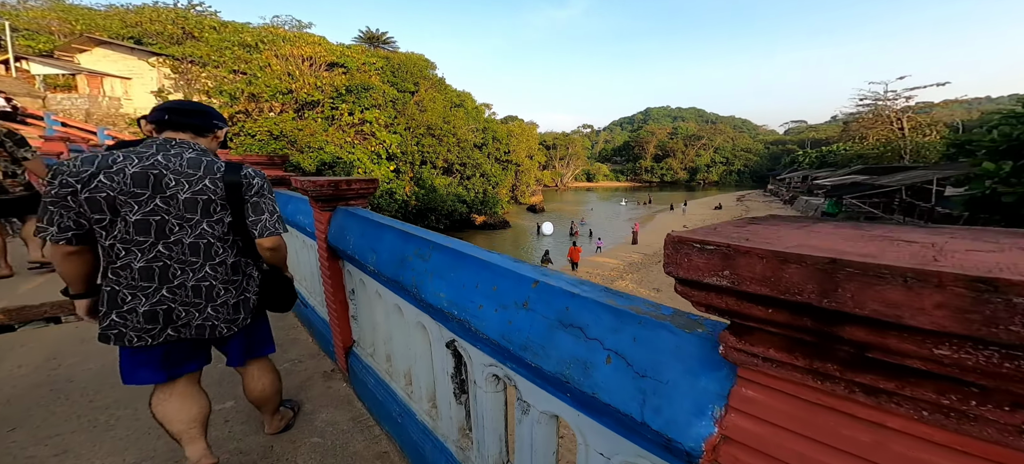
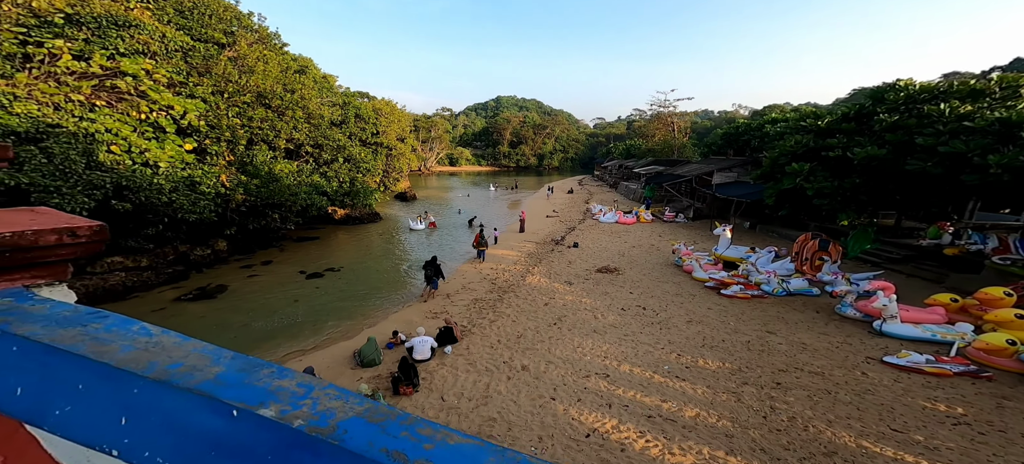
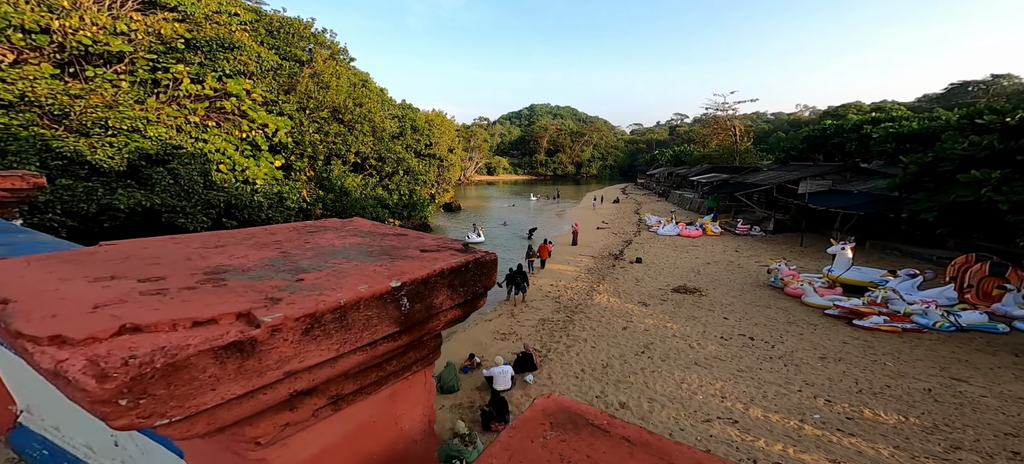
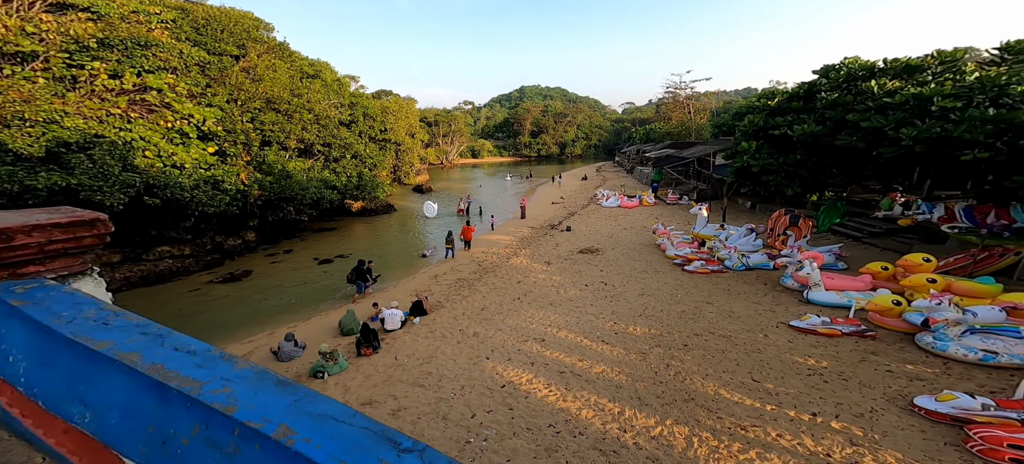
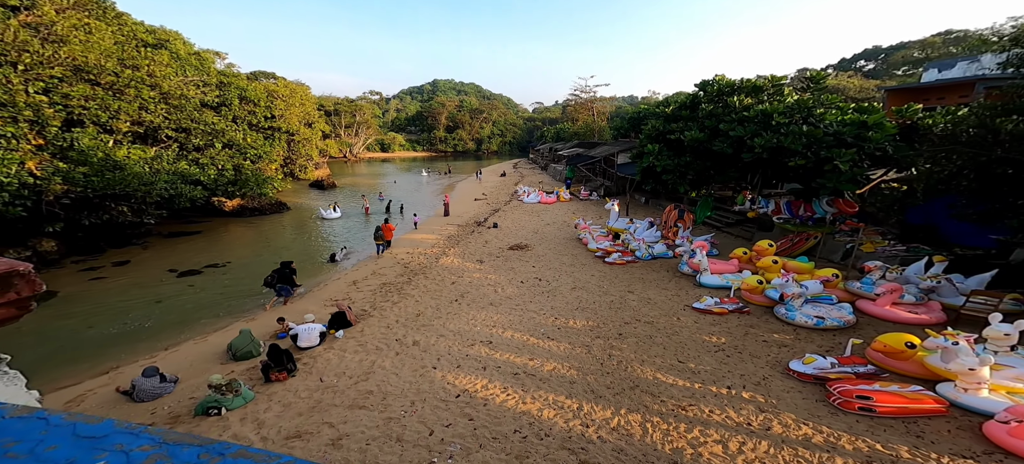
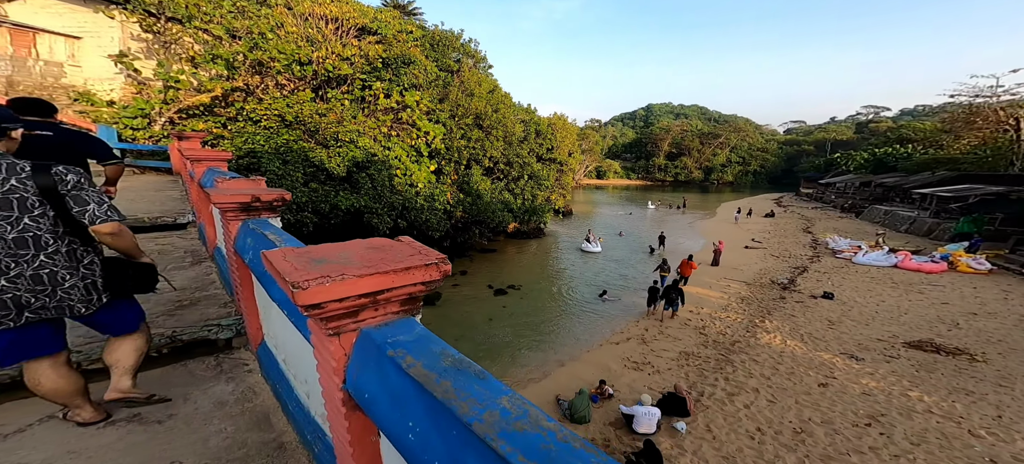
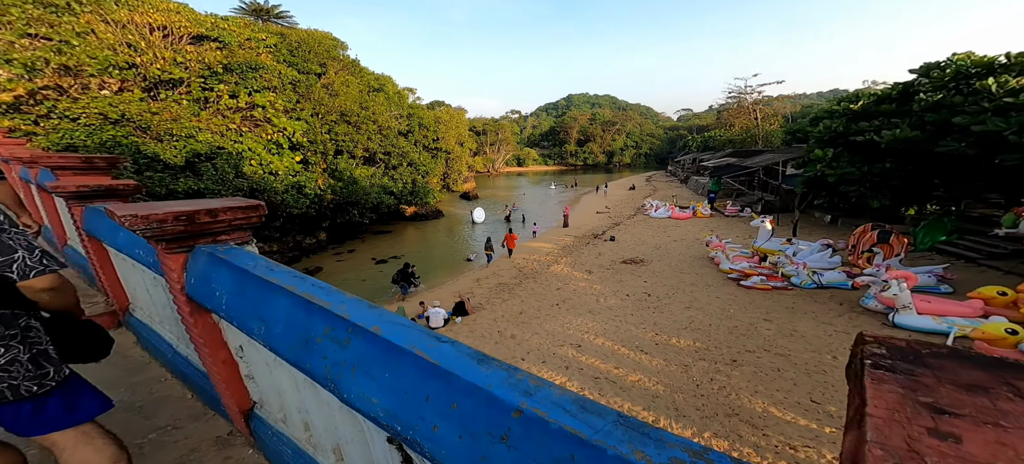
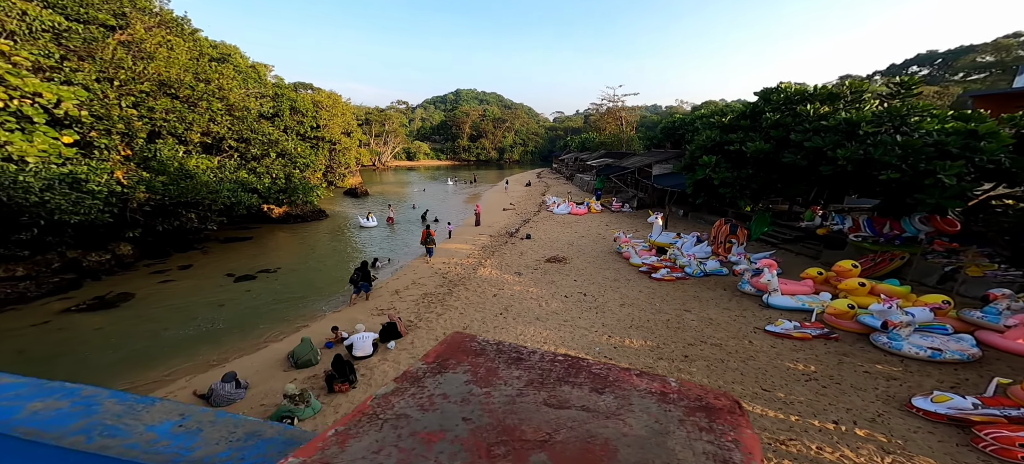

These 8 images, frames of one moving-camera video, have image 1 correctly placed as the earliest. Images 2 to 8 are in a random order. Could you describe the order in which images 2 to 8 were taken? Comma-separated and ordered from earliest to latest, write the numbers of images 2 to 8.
7, 4, 5, 8, 2, 3, 6
